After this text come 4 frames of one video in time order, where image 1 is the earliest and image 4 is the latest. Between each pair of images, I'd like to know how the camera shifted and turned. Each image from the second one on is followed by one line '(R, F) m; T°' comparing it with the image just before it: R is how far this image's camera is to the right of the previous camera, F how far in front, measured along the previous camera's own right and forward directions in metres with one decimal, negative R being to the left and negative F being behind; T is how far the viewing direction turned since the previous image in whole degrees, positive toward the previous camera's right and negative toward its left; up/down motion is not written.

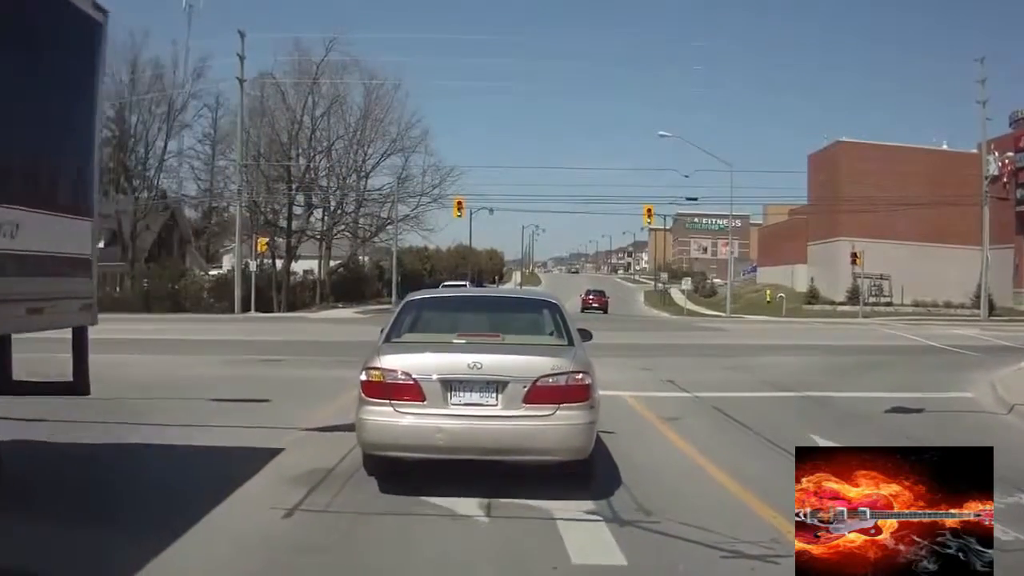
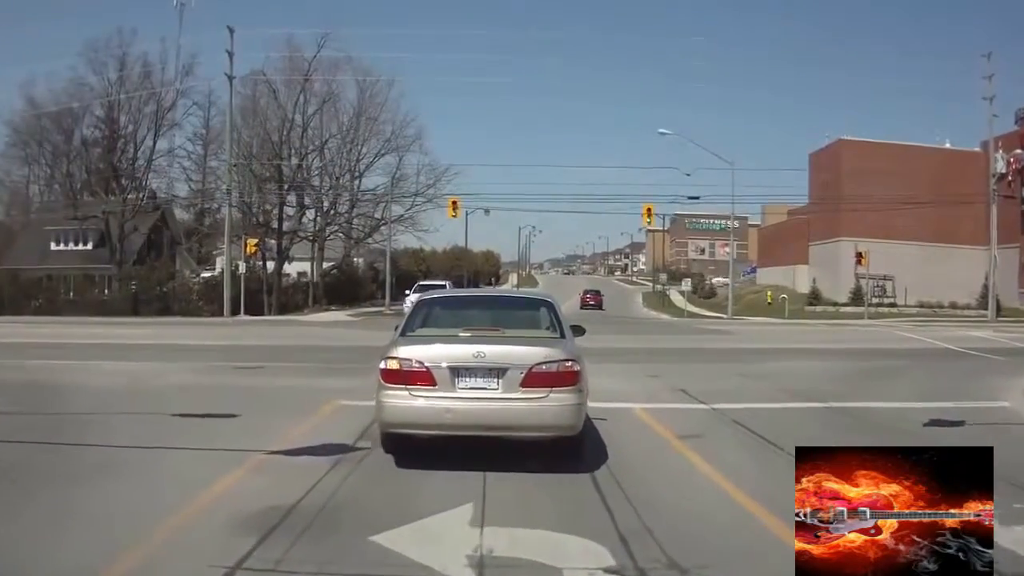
(0.0, +1.0) m; 0°
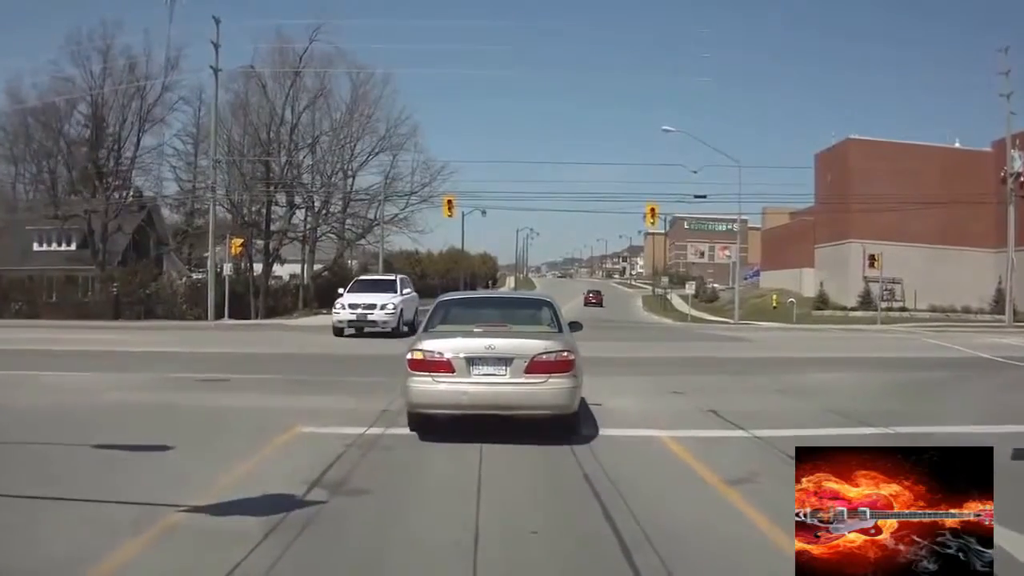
(0.0, +1.6) m; 0°
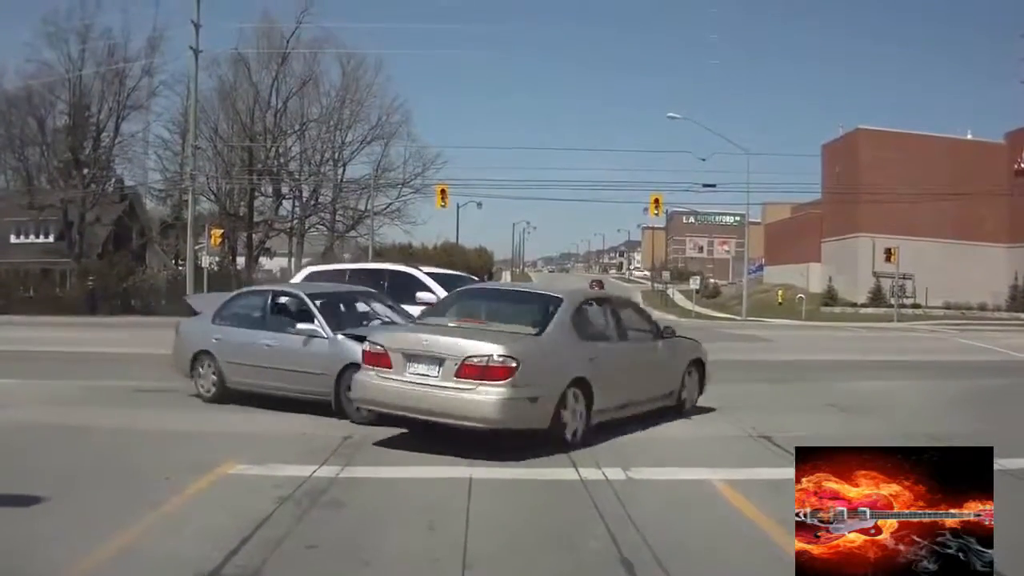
(0.0, +1.9) m; 0°
